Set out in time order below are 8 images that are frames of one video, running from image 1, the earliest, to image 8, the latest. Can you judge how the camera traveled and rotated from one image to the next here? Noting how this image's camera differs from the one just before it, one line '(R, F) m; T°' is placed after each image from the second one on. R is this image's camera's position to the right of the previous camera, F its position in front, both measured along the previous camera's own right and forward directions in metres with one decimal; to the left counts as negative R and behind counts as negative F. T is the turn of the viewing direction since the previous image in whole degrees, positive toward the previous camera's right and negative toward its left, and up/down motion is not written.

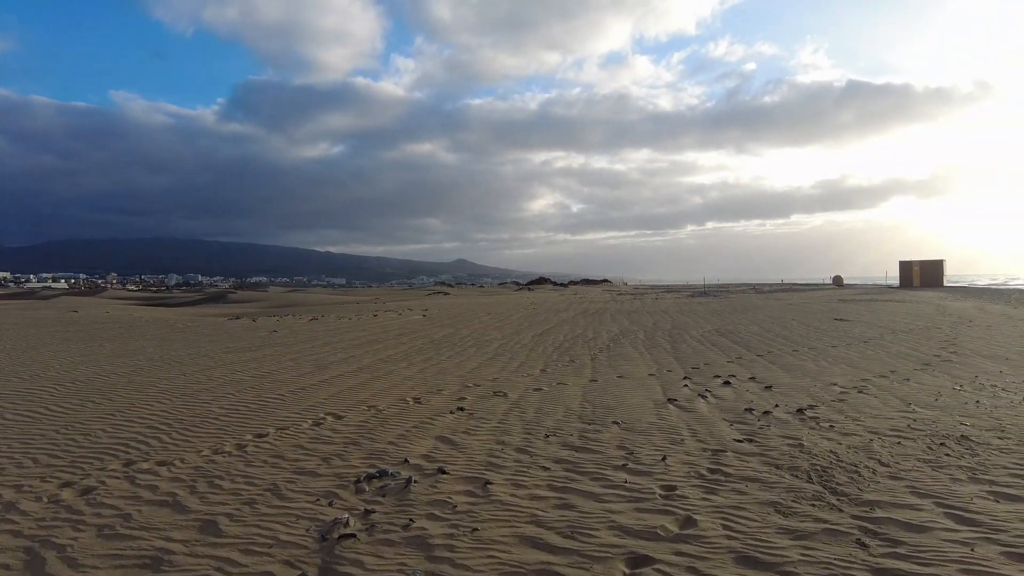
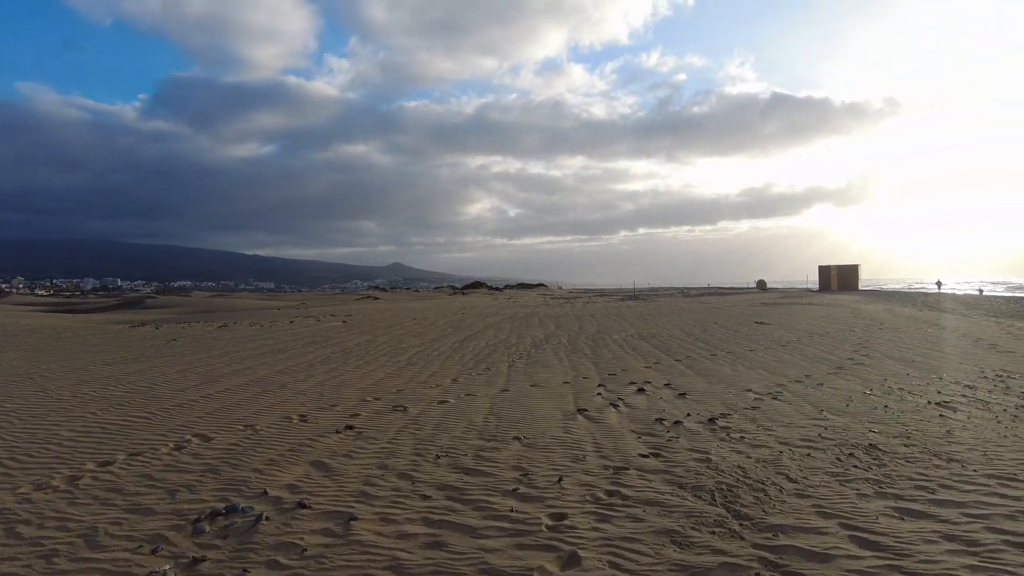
(+0.4, +0.5) m; +5°
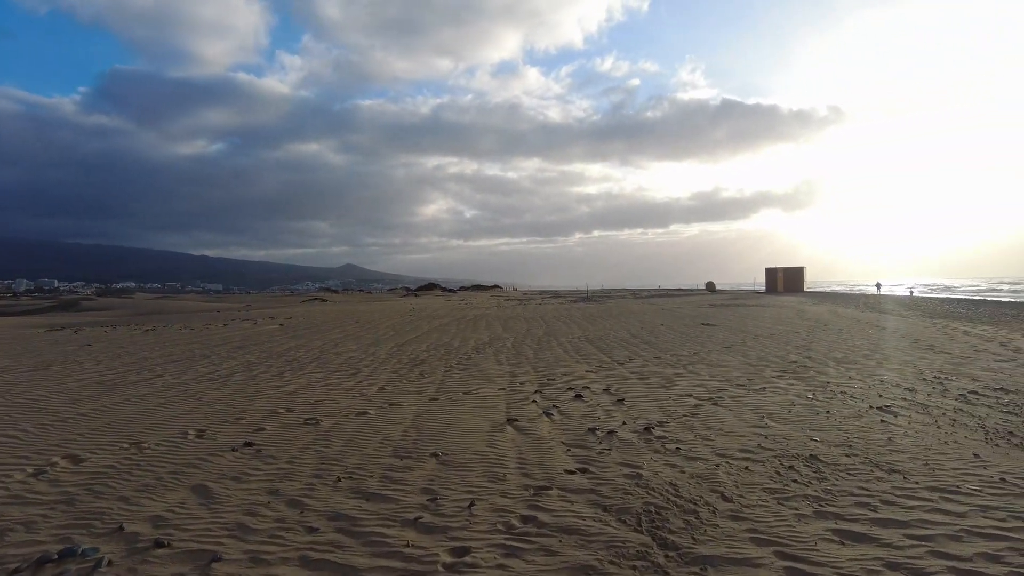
(+0.3, +0.5) m; +4°
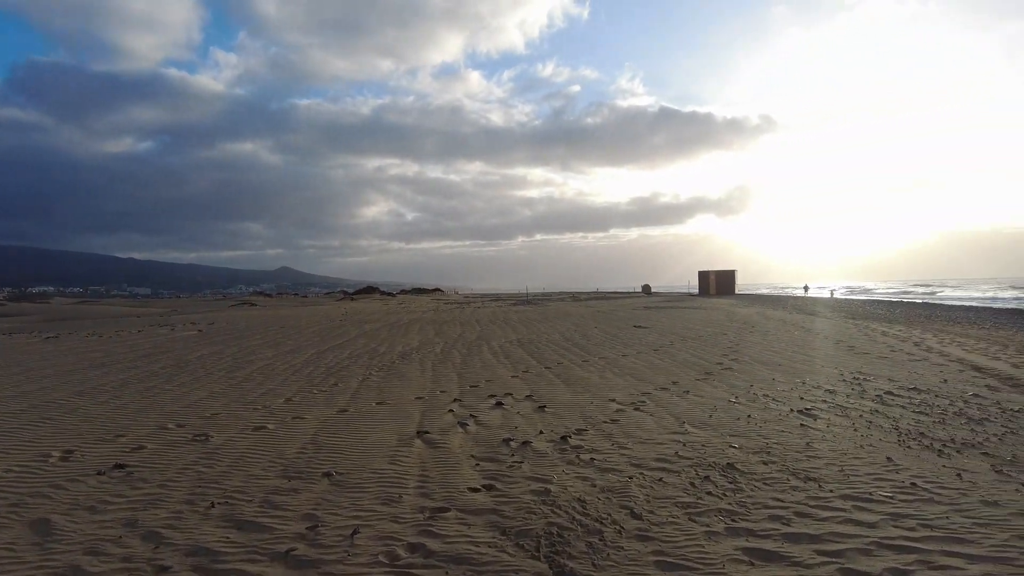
(+0.3, +0.4) m; +5°
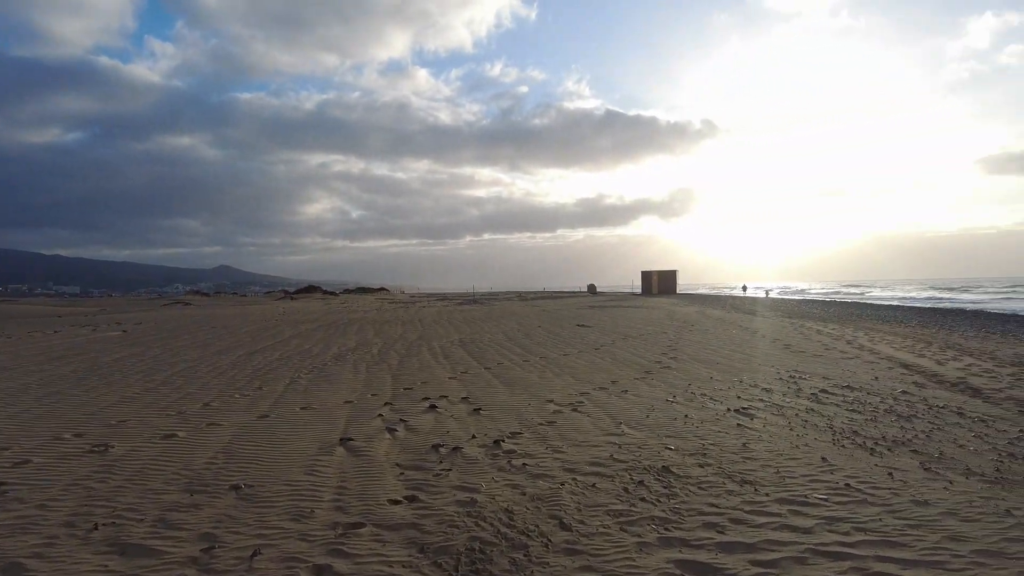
(+0.2, +0.3) m; +5°
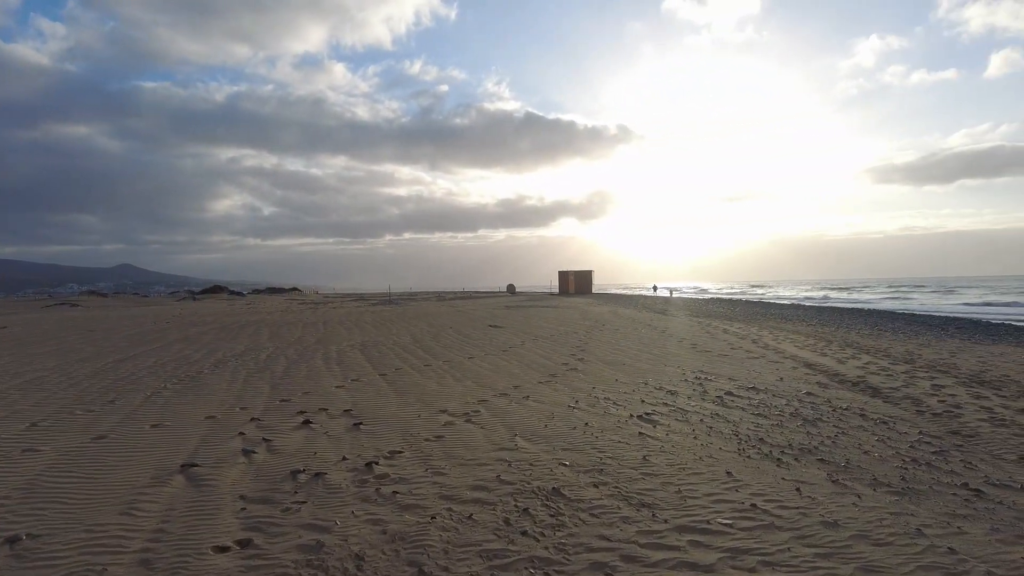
(+0.4, +0.7) m; +7°
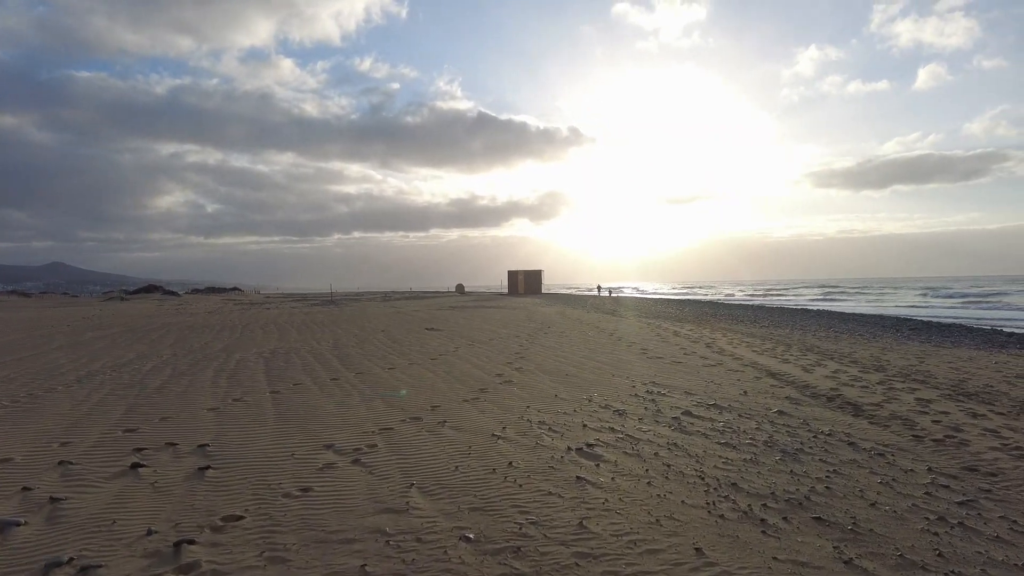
(+0.4, +1.6) m; +4°
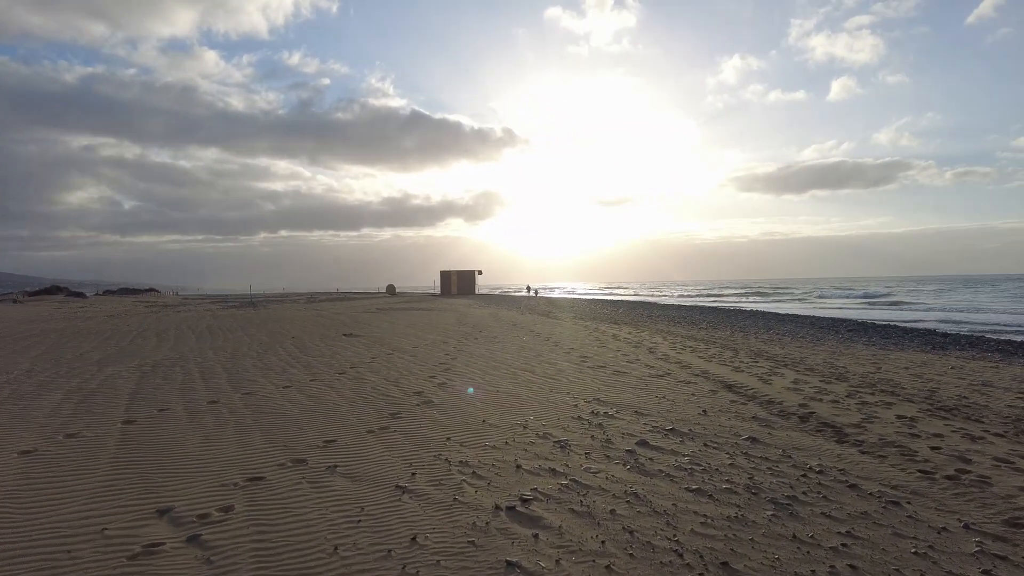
(+0.2, +1.5) m; +6°
